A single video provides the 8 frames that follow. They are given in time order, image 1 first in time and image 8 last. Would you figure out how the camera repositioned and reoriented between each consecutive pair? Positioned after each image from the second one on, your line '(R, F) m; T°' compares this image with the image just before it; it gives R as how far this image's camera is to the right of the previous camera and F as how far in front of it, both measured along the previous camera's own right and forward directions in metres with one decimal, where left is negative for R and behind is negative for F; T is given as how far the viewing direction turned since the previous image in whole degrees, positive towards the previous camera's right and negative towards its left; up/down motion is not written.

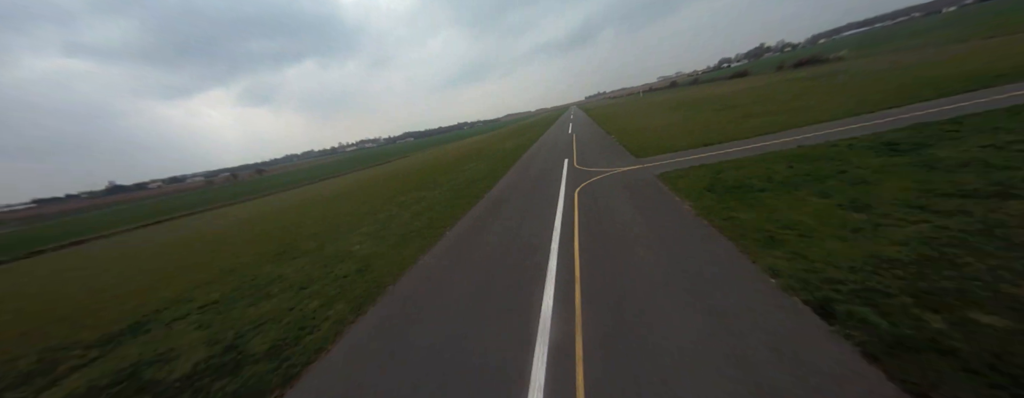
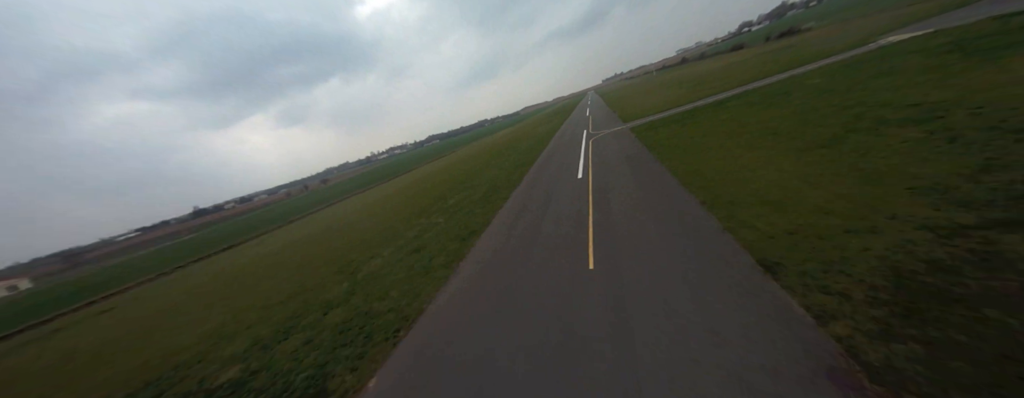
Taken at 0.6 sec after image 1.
(-2.1, -11.6) m; -5°
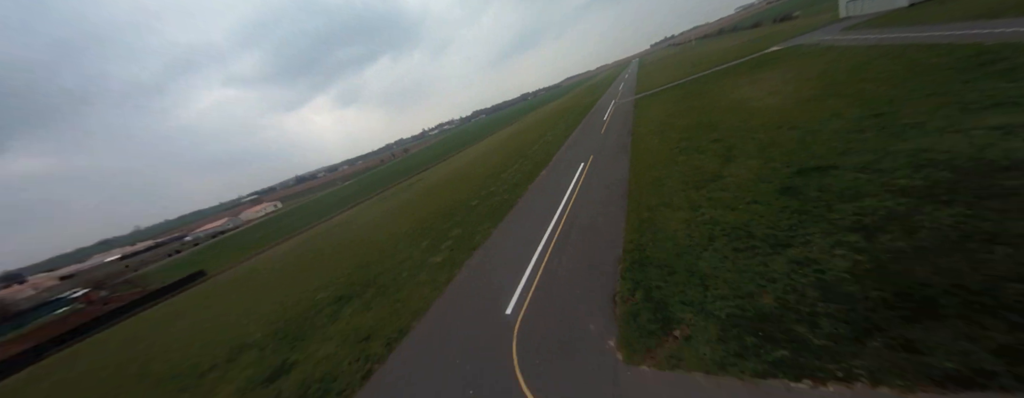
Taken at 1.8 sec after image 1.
(-3.1, -22.0) m; -8°
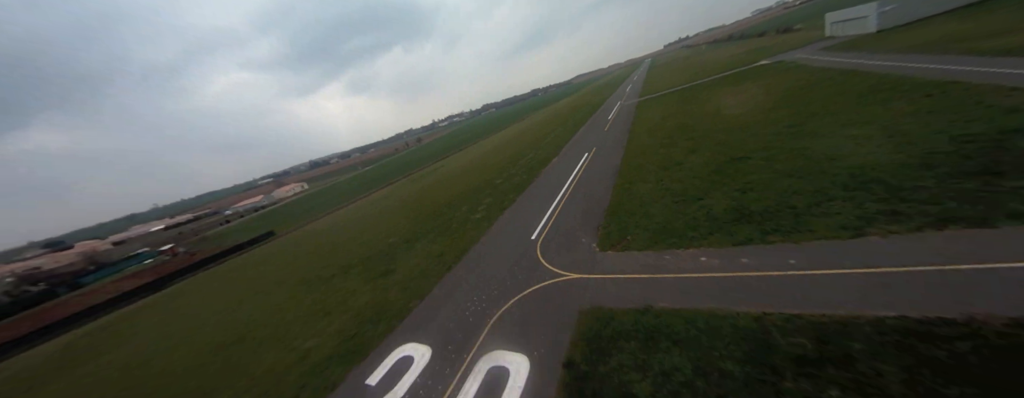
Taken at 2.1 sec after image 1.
(-0.9, -5.0) m; -1°
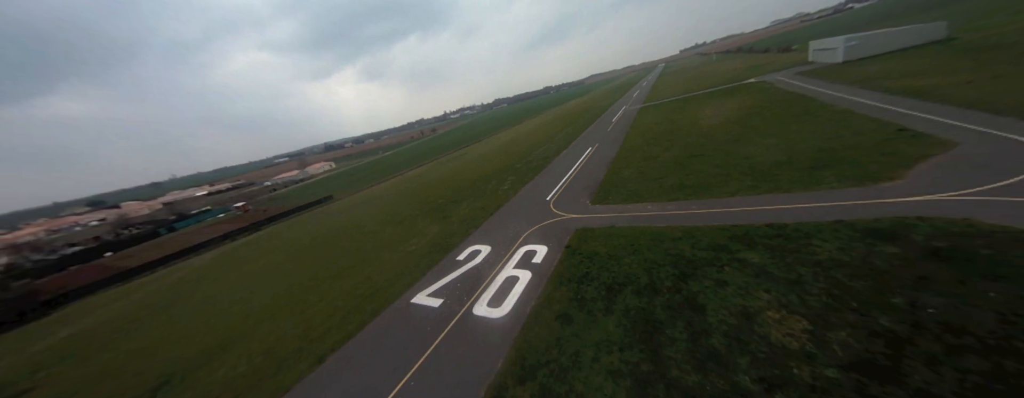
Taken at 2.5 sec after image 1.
(-1.2, -6.5) m; -1°
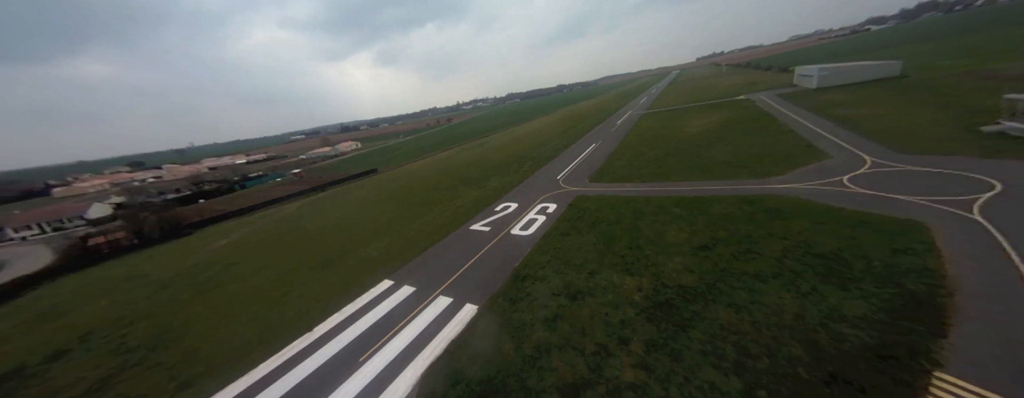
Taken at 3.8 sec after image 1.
(-1.3, -7.2) m; -1°
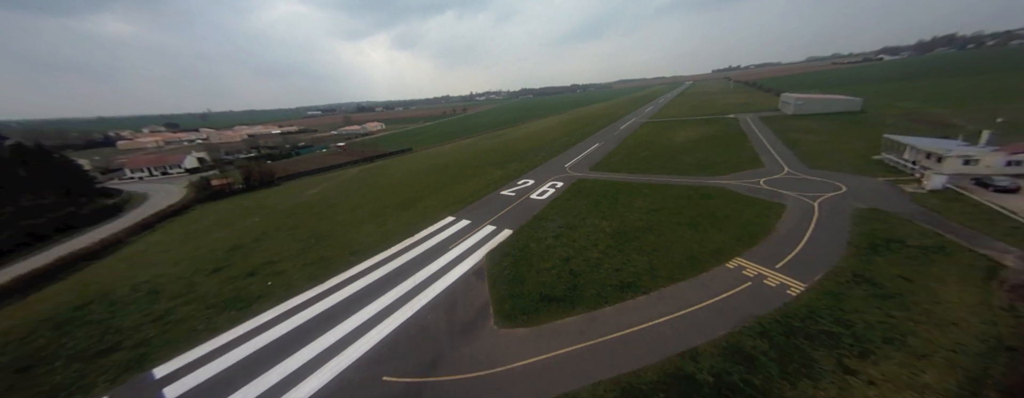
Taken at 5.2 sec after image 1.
(-1.5, -7.8) m; 0°
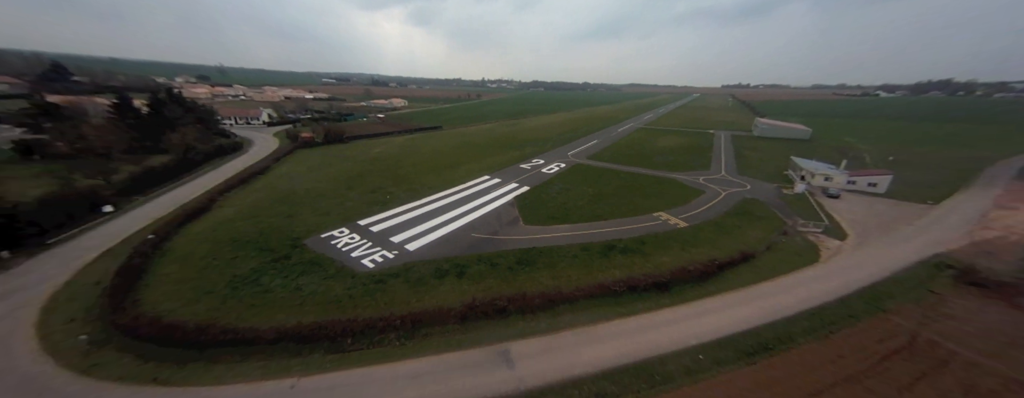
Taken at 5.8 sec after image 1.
(-2.0, -10.5) m; +1°
